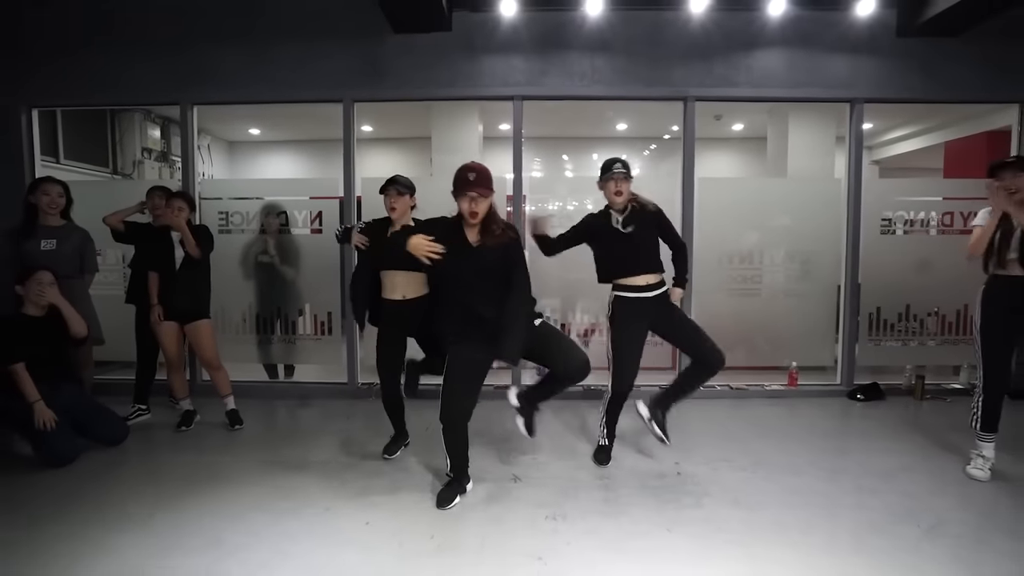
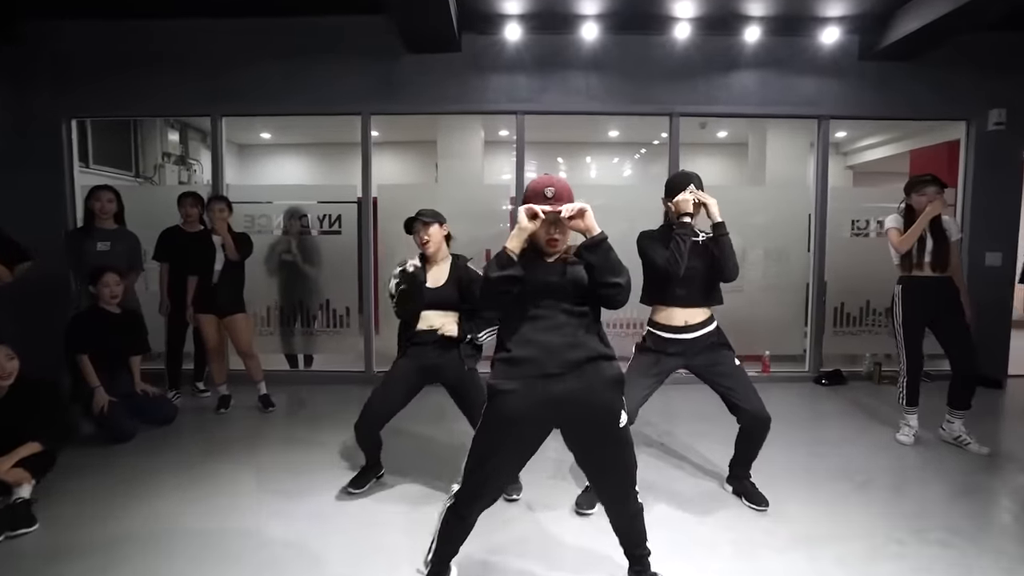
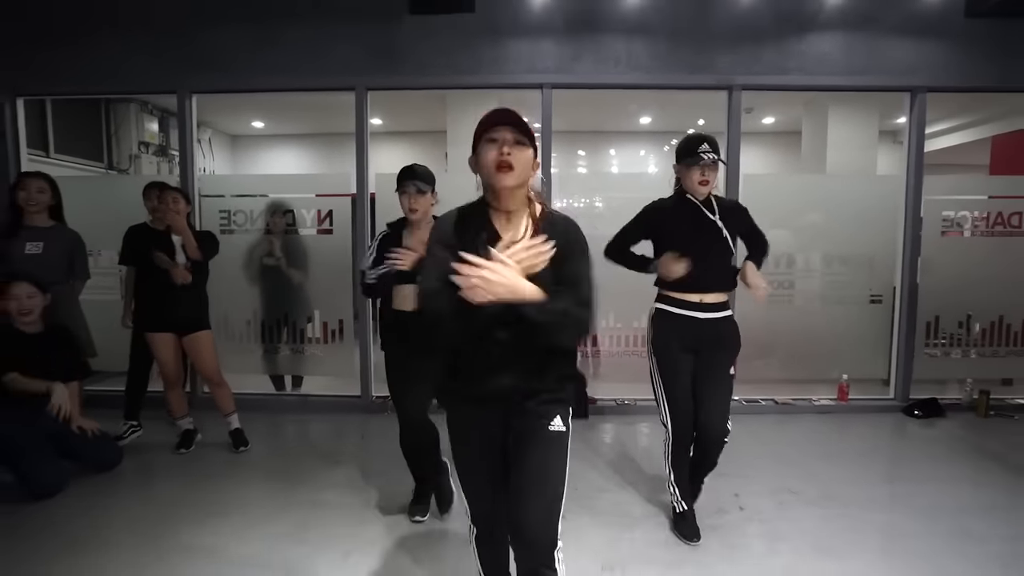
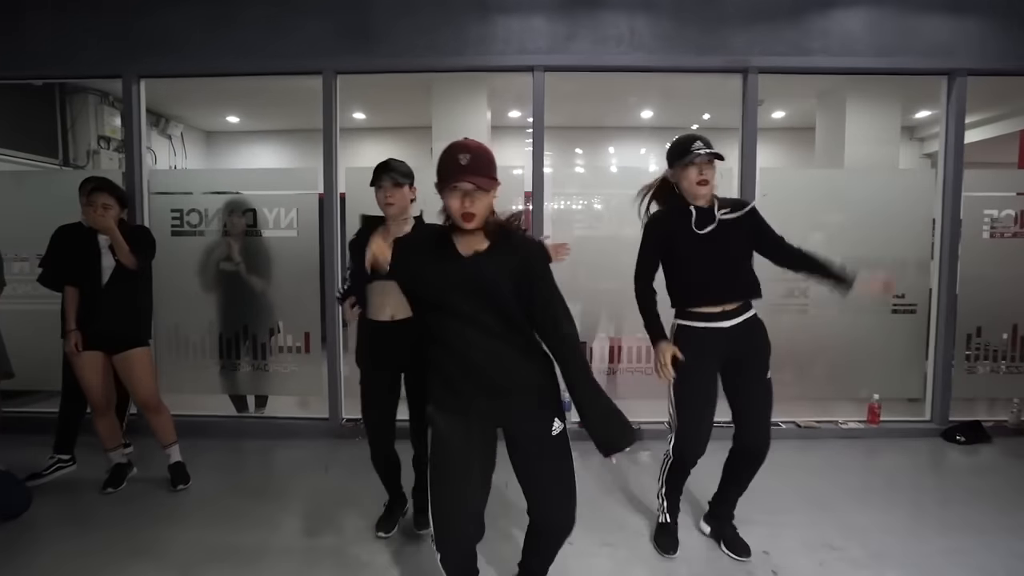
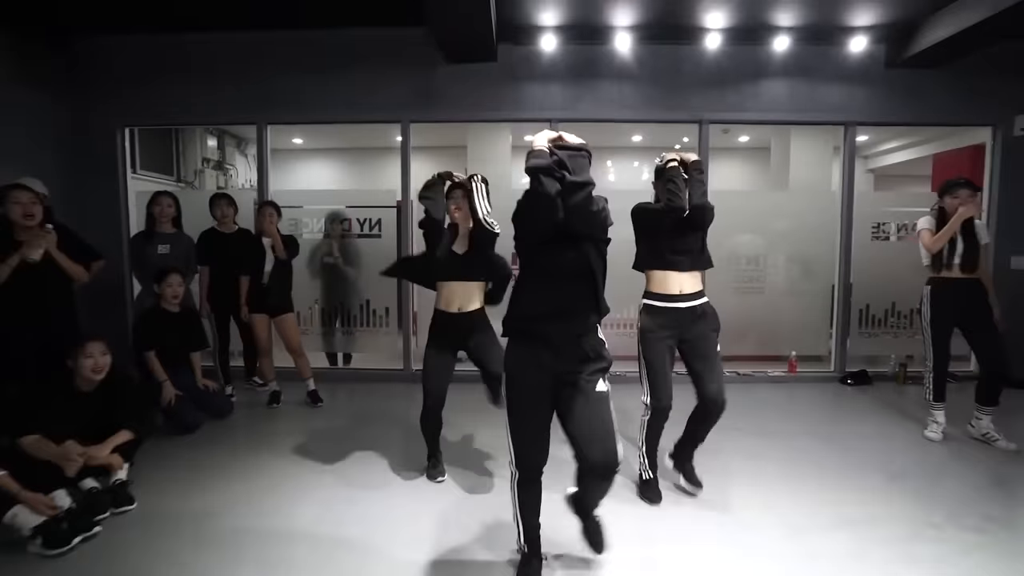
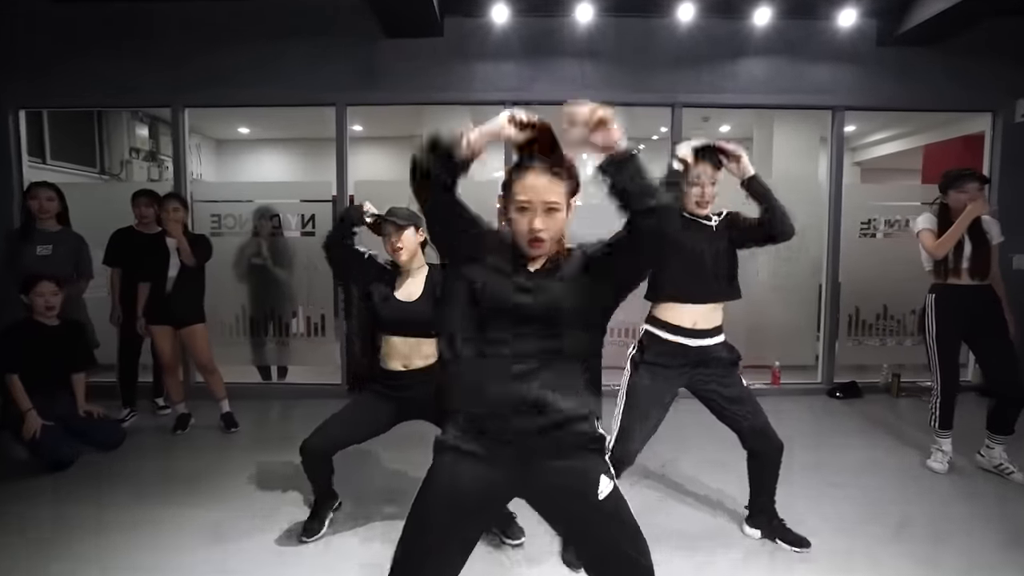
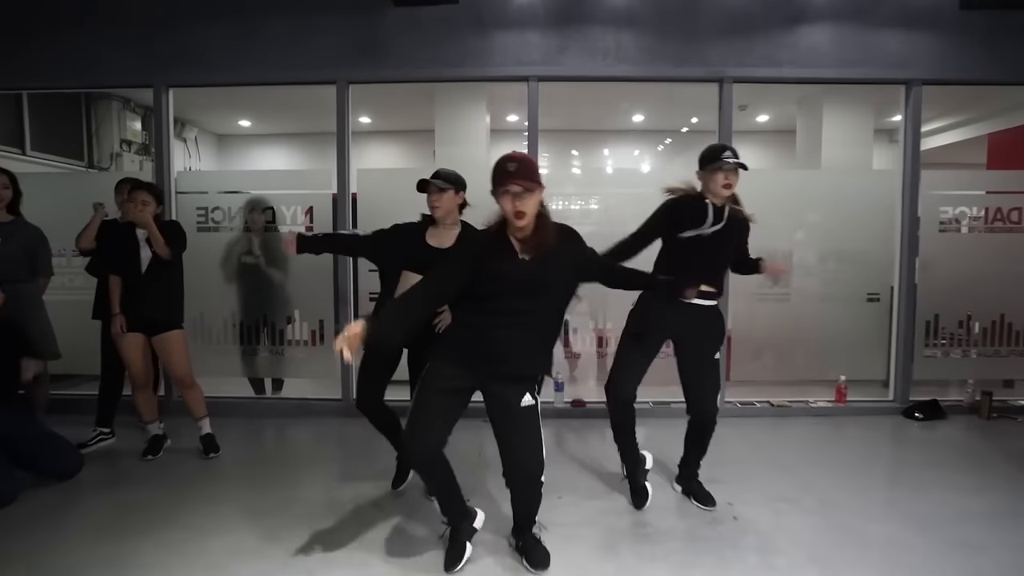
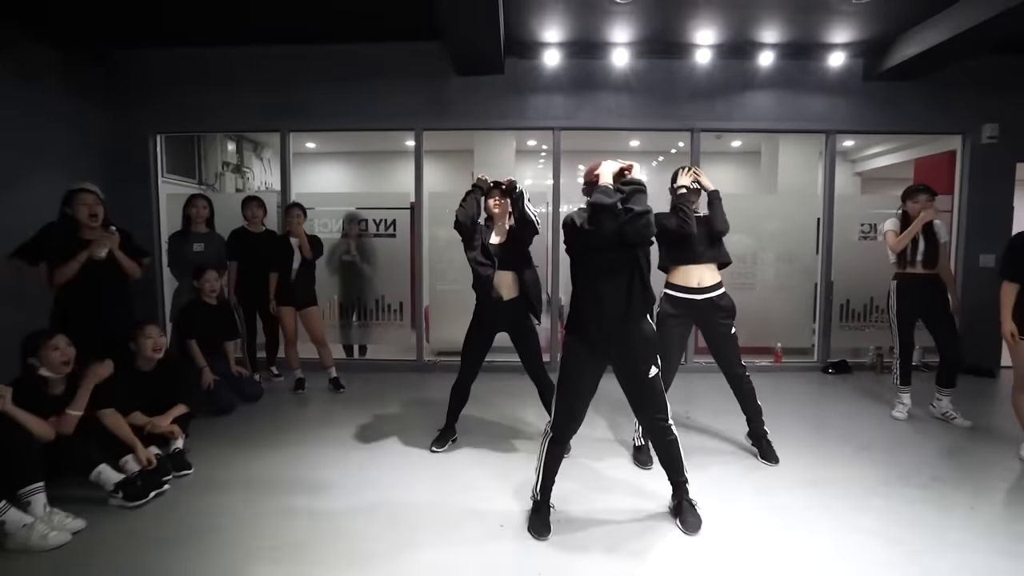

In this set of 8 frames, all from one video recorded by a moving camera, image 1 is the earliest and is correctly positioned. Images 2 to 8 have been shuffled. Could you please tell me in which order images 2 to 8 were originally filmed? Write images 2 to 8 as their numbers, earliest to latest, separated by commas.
7, 4, 3, 5, 8, 2, 6
